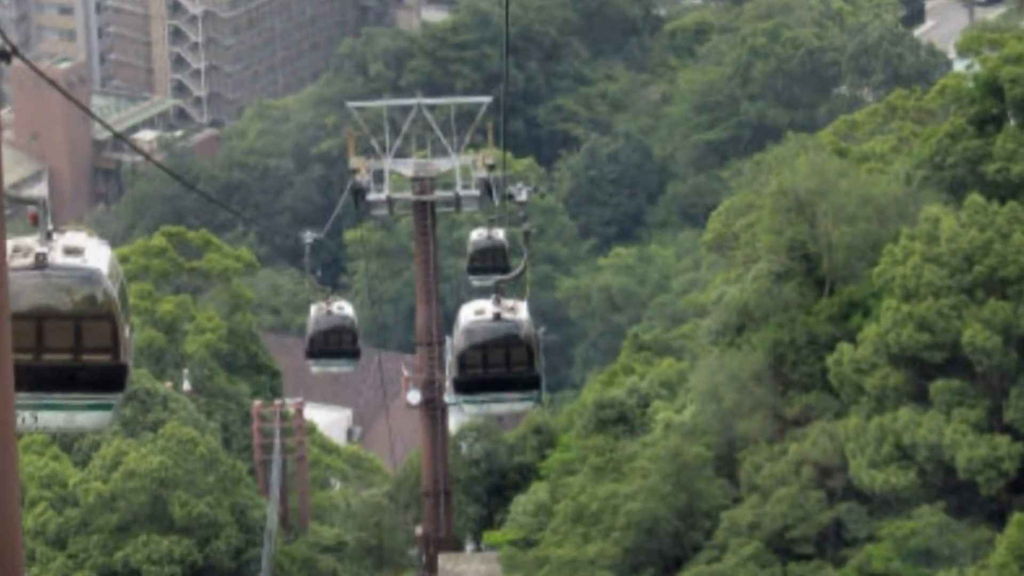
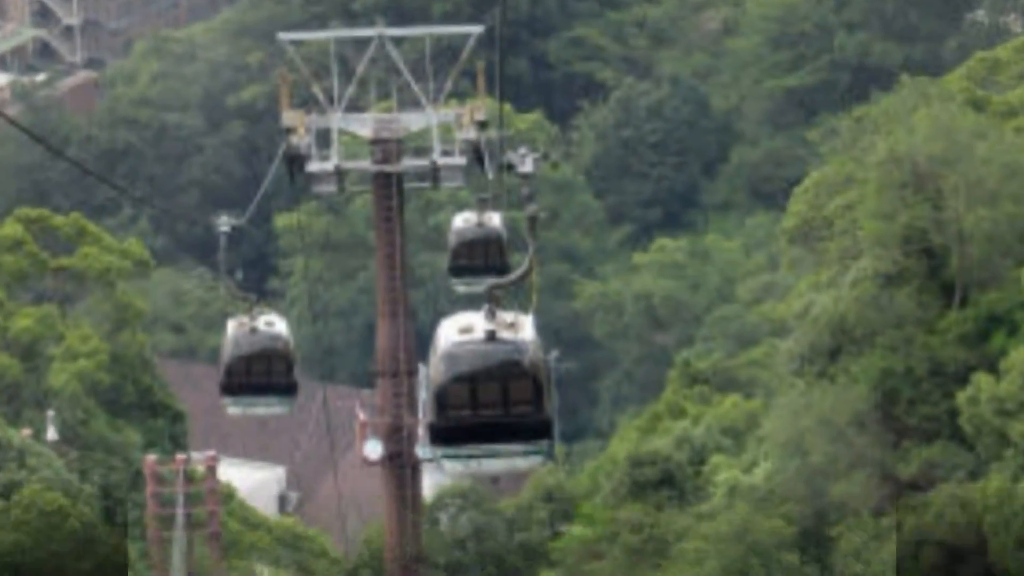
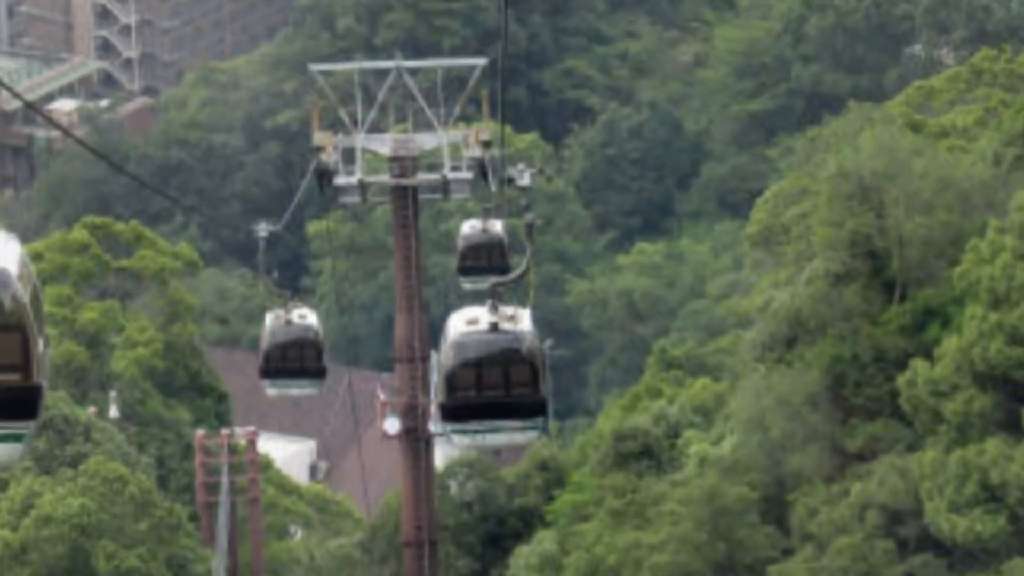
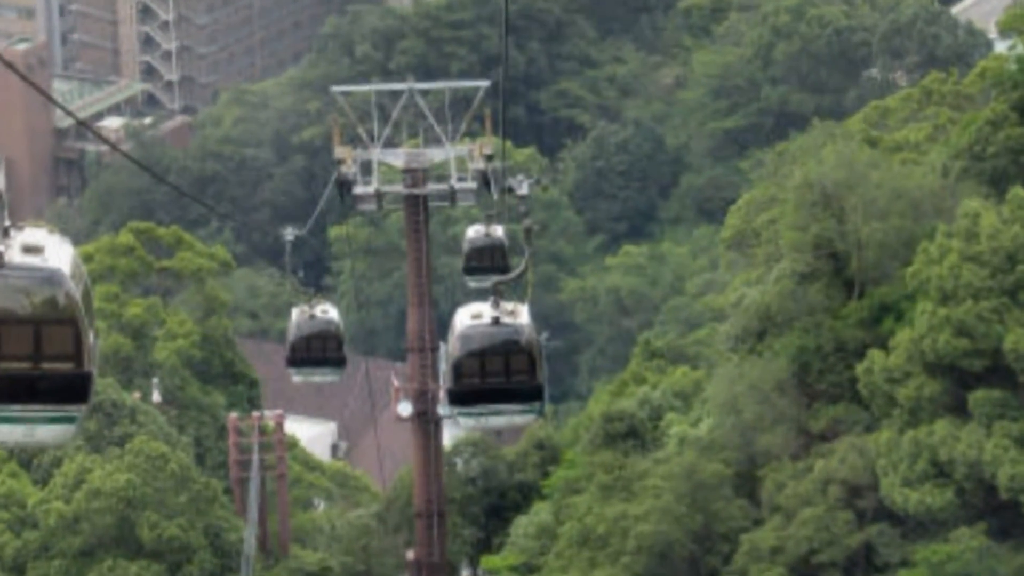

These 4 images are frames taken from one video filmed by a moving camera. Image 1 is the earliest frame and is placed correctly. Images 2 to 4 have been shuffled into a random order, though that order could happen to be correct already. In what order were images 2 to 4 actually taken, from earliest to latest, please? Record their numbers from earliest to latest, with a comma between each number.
4, 3, 2
